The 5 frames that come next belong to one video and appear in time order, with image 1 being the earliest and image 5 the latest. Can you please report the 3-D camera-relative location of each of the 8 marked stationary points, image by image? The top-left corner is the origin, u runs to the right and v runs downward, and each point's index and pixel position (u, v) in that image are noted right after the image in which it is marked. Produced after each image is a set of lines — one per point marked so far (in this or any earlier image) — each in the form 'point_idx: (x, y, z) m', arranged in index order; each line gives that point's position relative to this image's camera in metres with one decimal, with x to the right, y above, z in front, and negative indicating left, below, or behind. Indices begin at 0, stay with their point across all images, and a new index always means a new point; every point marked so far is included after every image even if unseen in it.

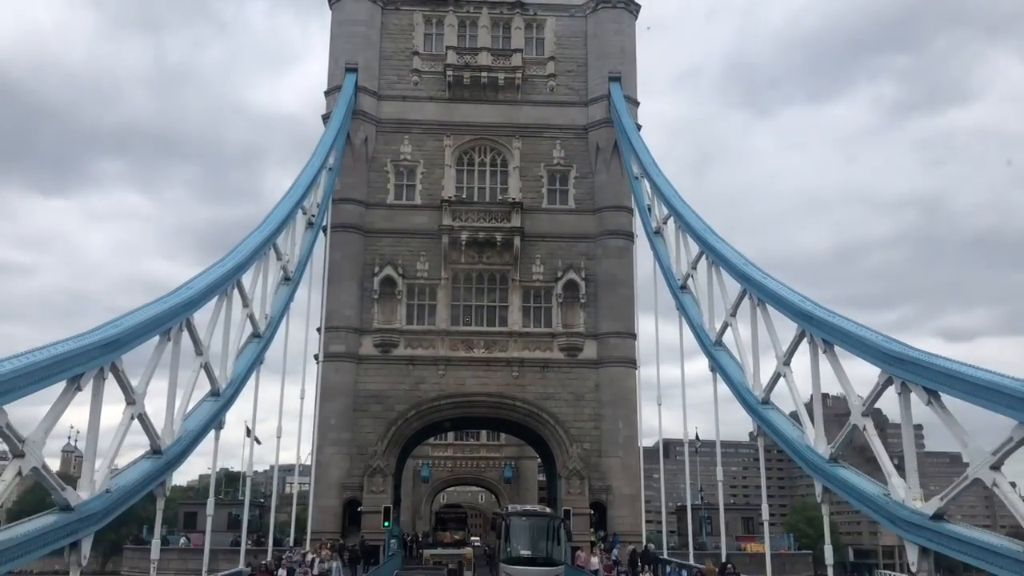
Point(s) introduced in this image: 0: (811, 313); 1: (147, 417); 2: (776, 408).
0: (+5.8, -0.4, +17.4) m
1: (-6.1, -2.1, +15.2) m
2: (+5.6, -2.5, +19.2) m
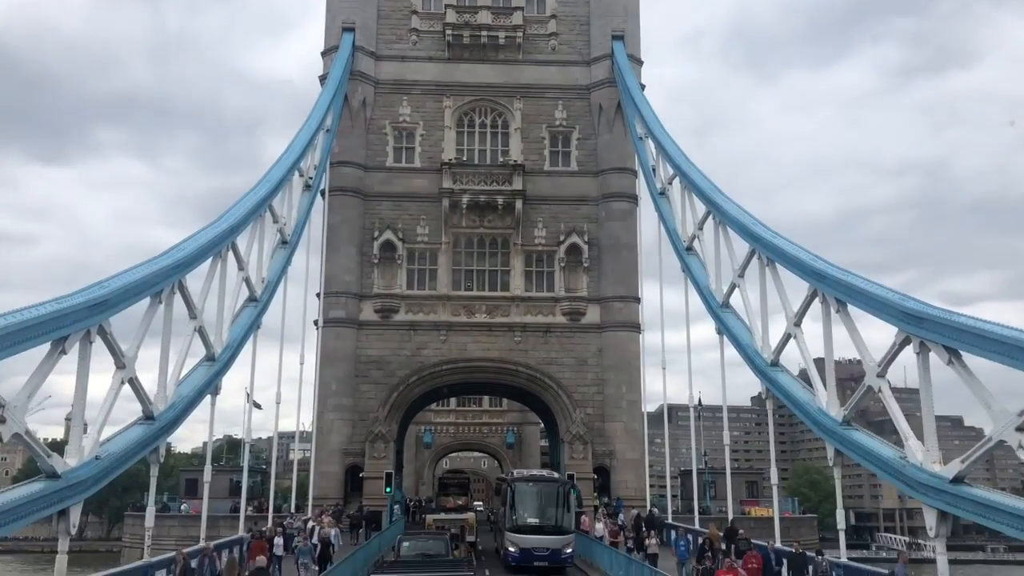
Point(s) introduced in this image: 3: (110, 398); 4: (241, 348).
0: (+5.9, +0.4, +16.9) m
1: (-6.1, -1.5, +14.7) m
2: (+5.7, -1.7, +18.8) m
3: (-6.3, -1.7, +14.1) m
4: (-5.9, -1.3, +19.9) m
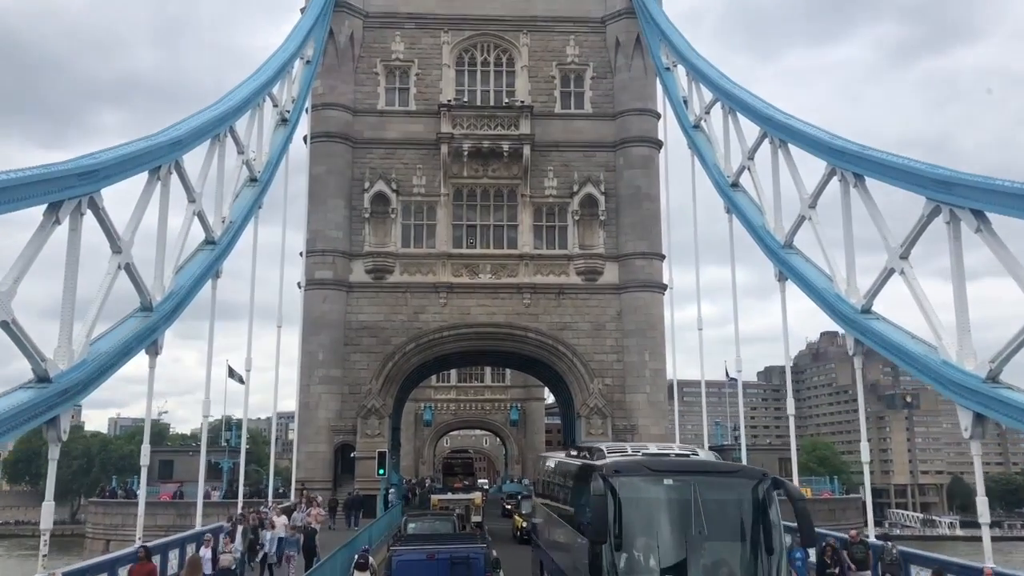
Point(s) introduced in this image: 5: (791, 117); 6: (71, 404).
0: (+6.2, +1.5, +13.0) m
1: (-5.7, -0.5, +10.8) m
2: (+6.0, -0.5, +14.9) m
3: (-6.0, -0.7, +10.3) m
4: (-5.6, -0.2, +16.0) m
5: (+5.7, +3.5, +18.7) m
6: (-5.5, -1.5, +11.4) m
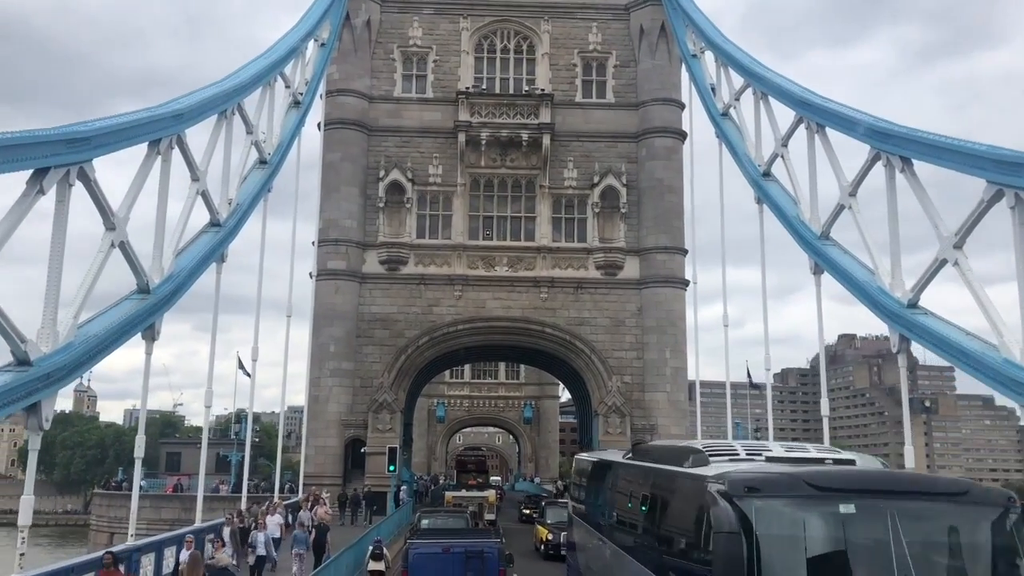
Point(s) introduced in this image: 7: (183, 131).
0: (+6.5, +1.6, +11.9) m
1: (-5.5, -0.2, +10.0) m
2: (+6.3, -0.4, +13.9) m
3: (-5.7, -0.5, +9.4) m
4: (-5.3, +0.1, +15.1) m
5: (+6.2, +3.6, +17.7) m
6: (-5.3, -1.2, +10.6) m
7: (-5.4, +2.6, +15.1) m
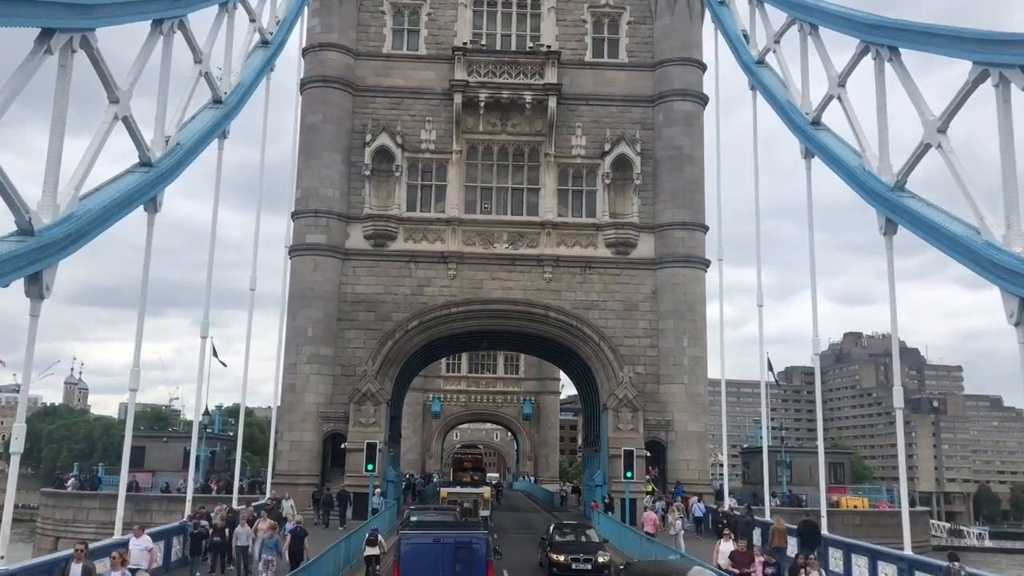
0: (+6.5, +2.1, +8.7) m
1: (-5.5, +0.4, +6.8) m
2: (+6.3, +0.1, +10.7) m
3: (-5.7, +0.2, +6.2) m
4: (-5.3, +0.7, +11.9) m
5: (+6.2, +4.2, +14.5) m
6: (-5.3, -0.6, +7.4) m
7: (-5.4, +3.2, +11.9) m
